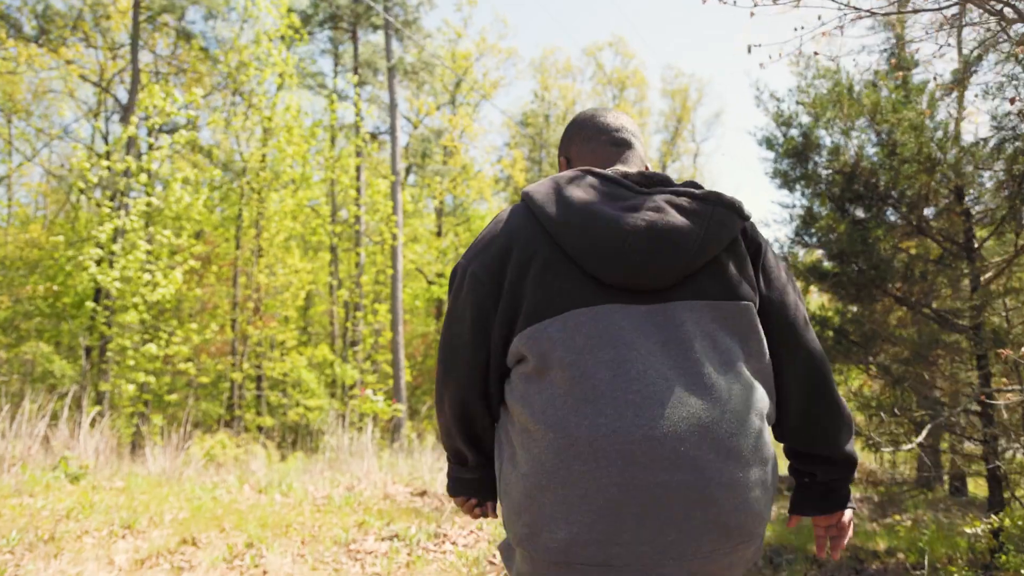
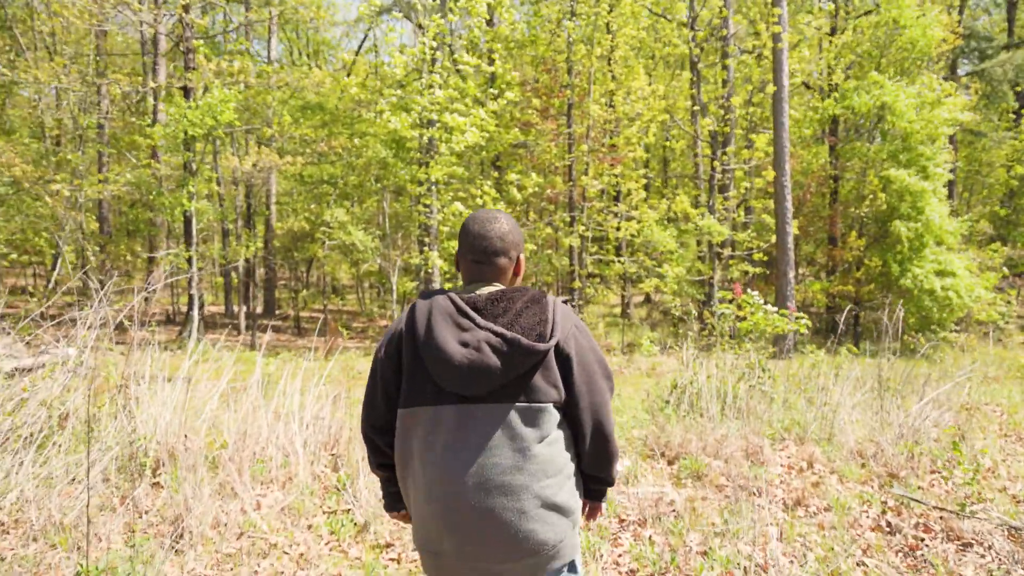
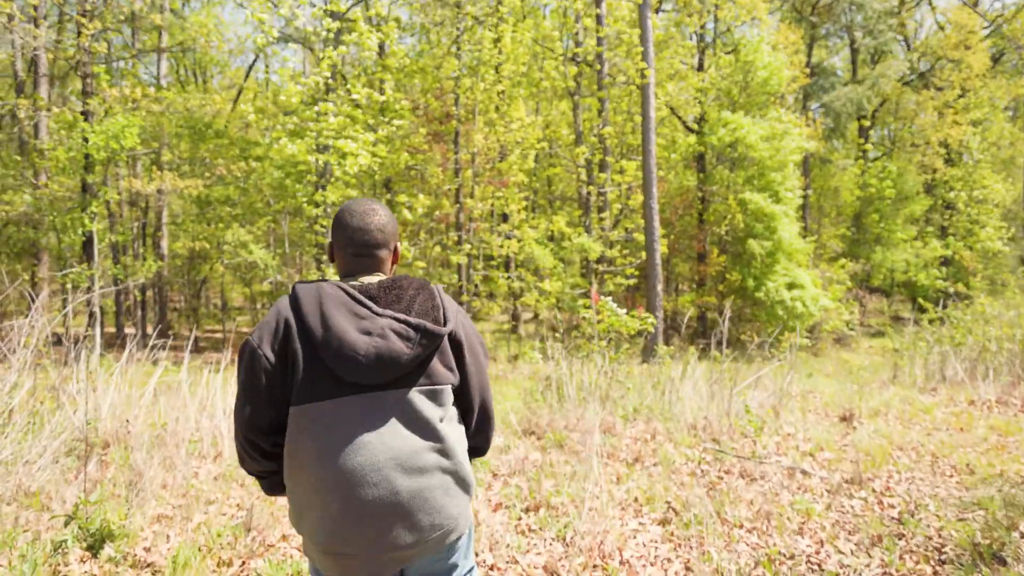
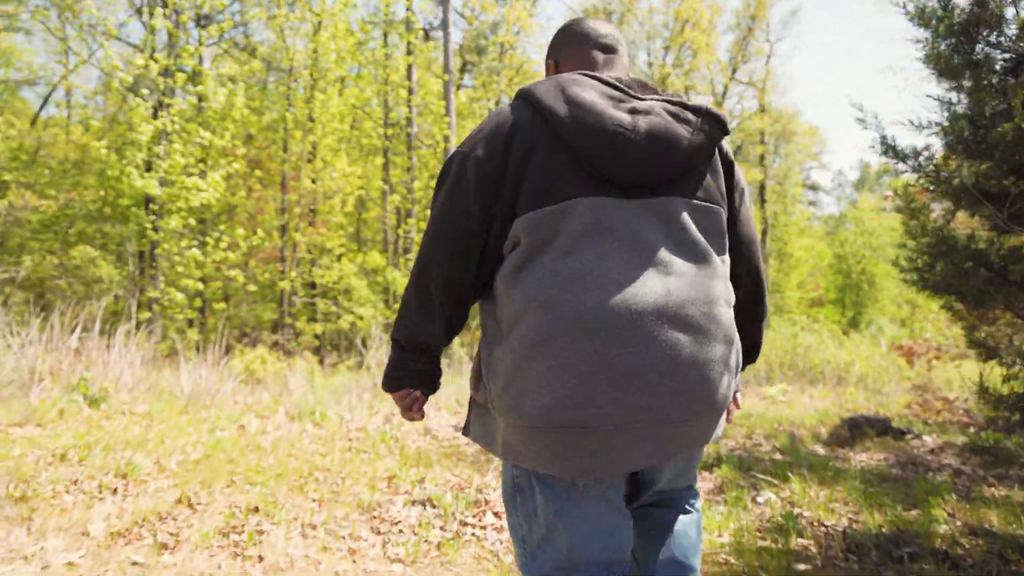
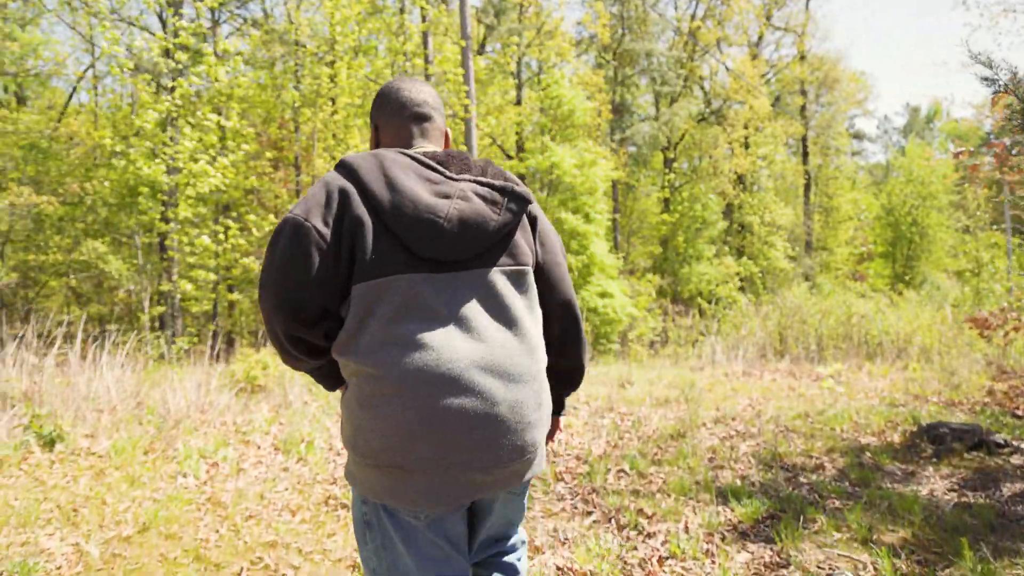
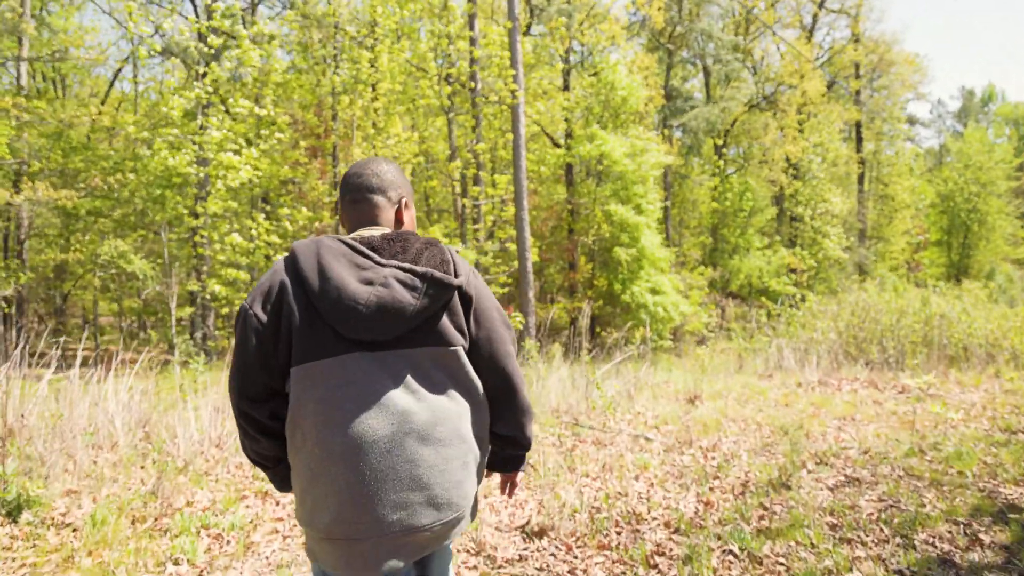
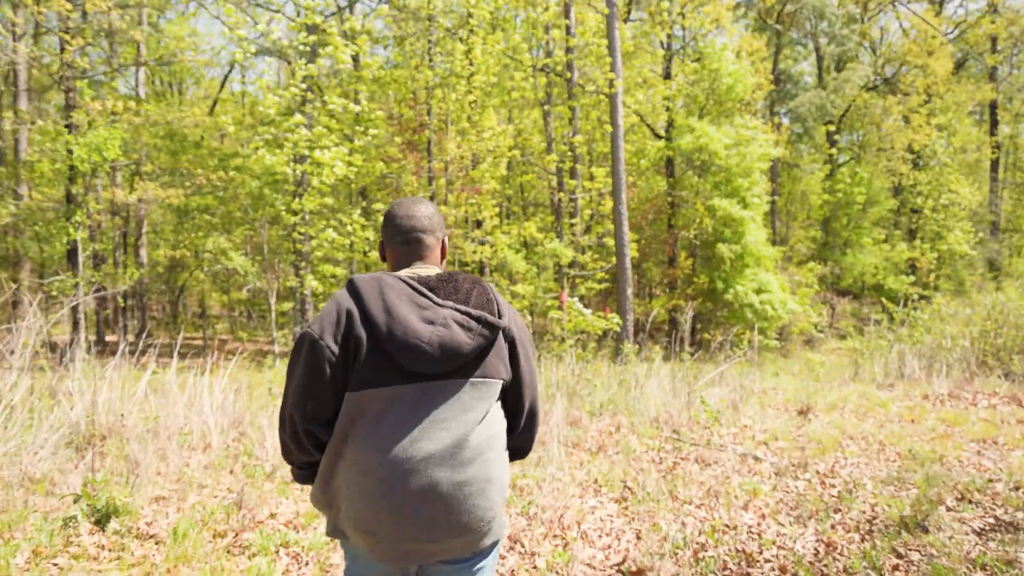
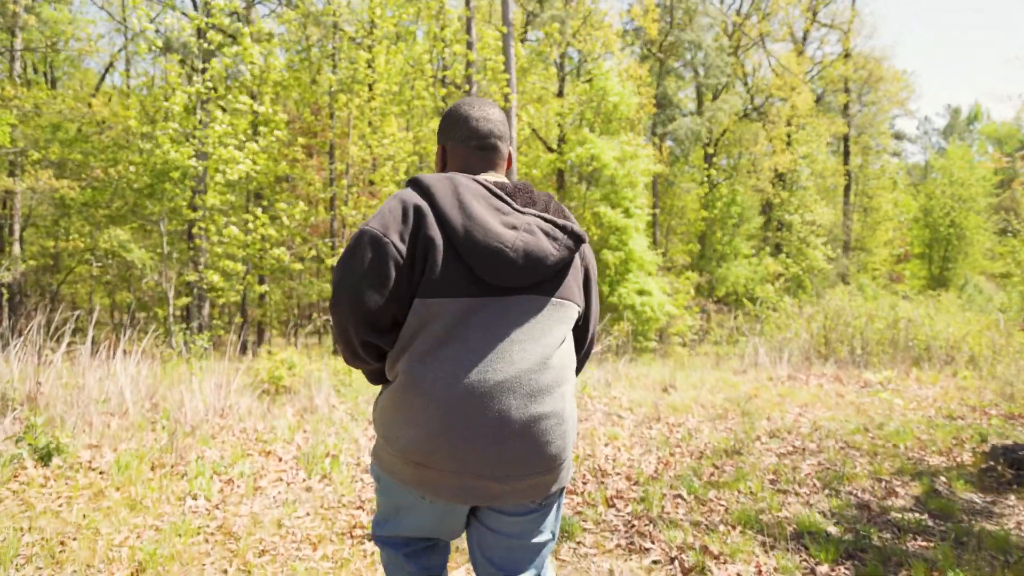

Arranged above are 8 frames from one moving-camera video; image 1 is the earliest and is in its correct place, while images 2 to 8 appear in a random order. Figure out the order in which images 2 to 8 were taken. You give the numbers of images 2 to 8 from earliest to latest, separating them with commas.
4, 5, 8, 6, 7, 3, 2
